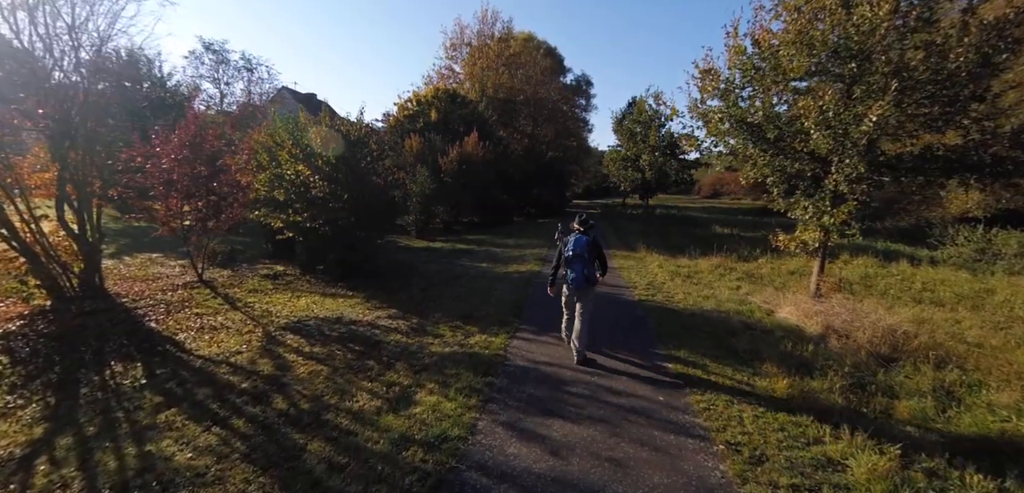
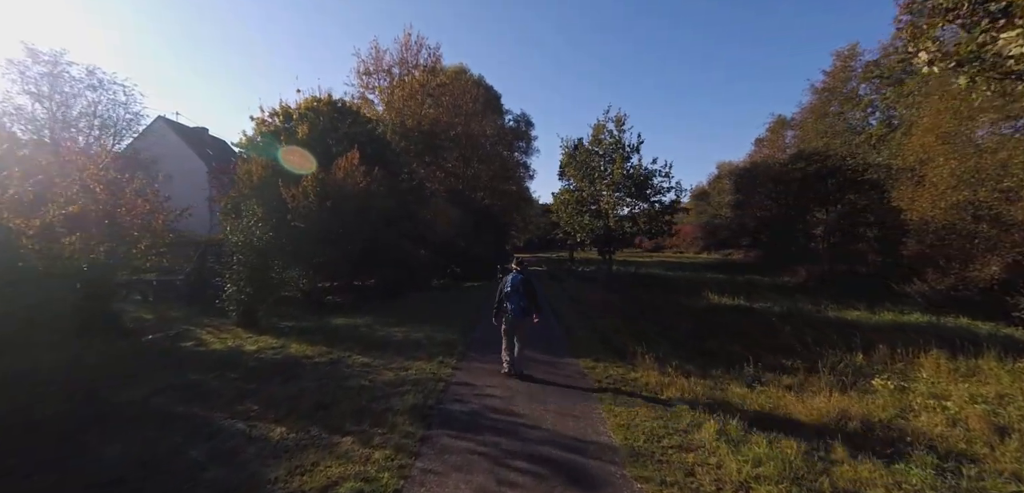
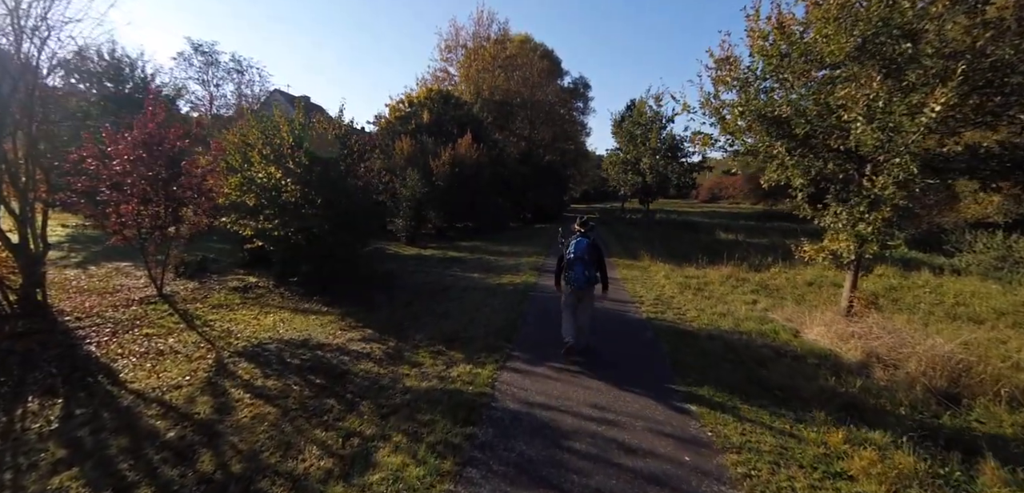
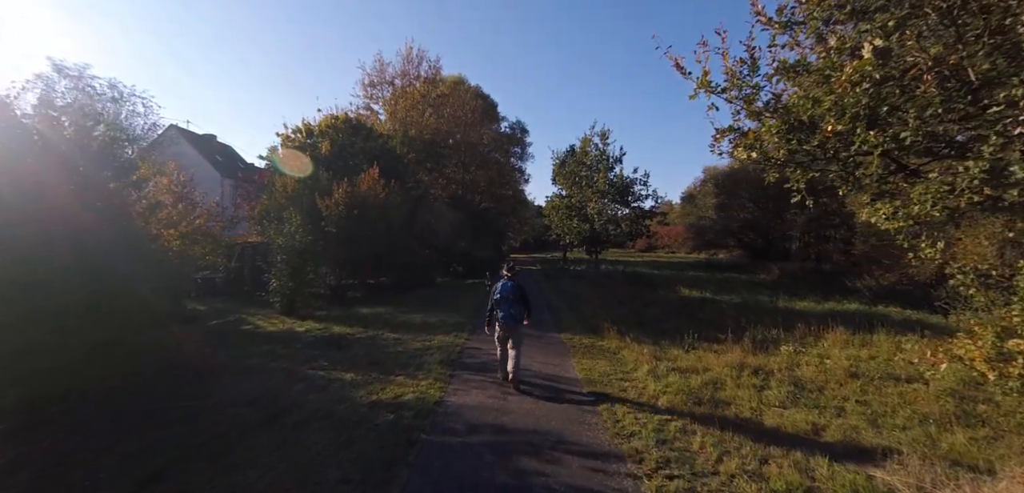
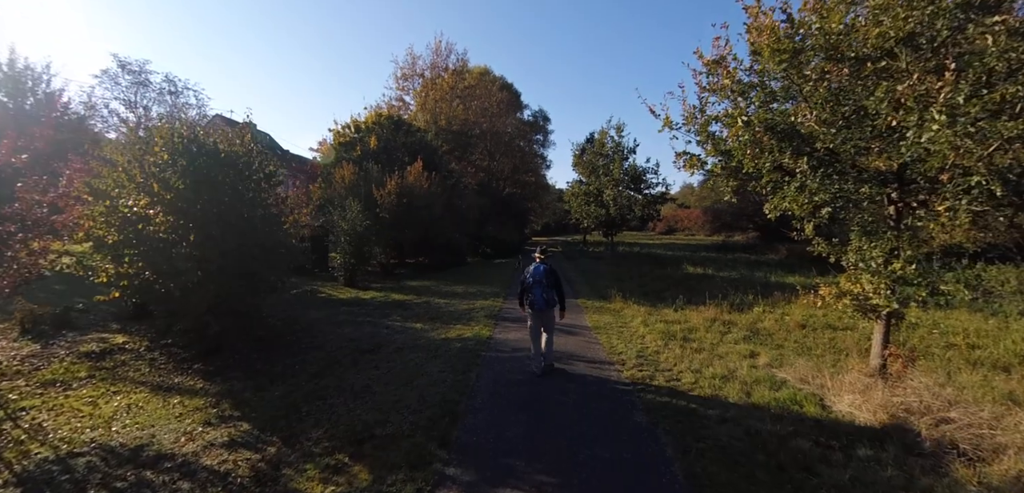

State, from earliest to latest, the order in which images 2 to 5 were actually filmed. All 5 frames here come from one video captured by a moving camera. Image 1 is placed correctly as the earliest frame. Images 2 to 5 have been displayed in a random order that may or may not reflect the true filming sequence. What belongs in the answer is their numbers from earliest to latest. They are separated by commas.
3, 5, 4, 2
